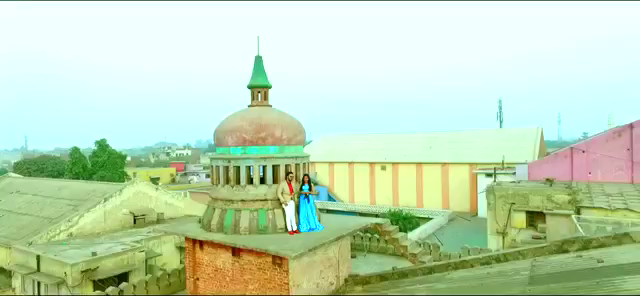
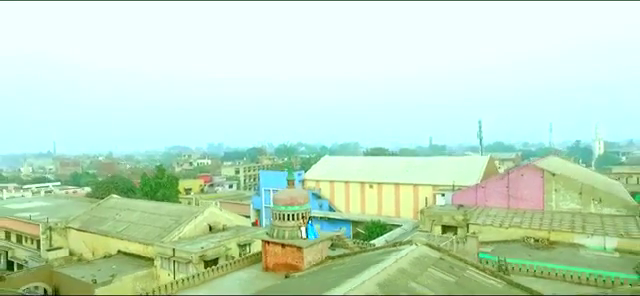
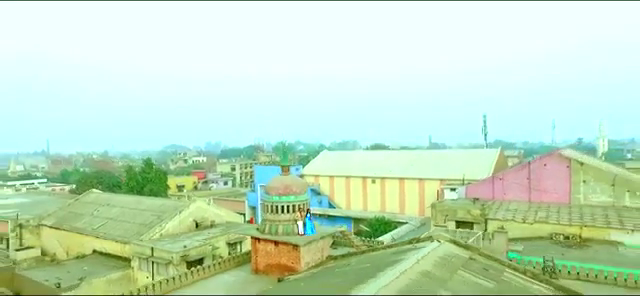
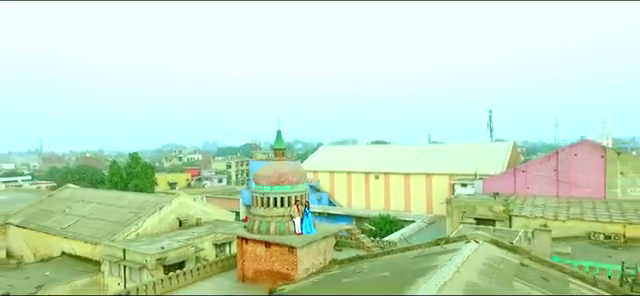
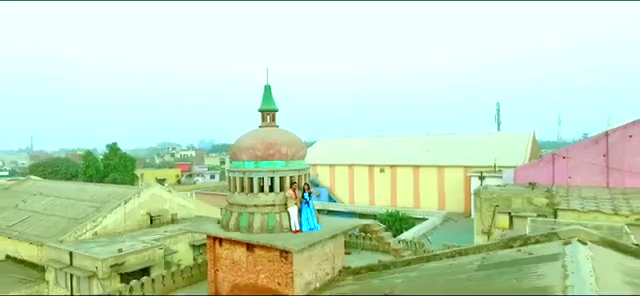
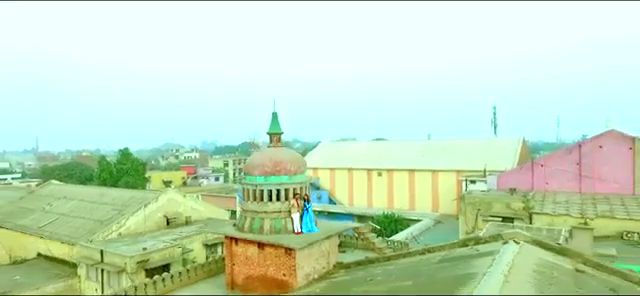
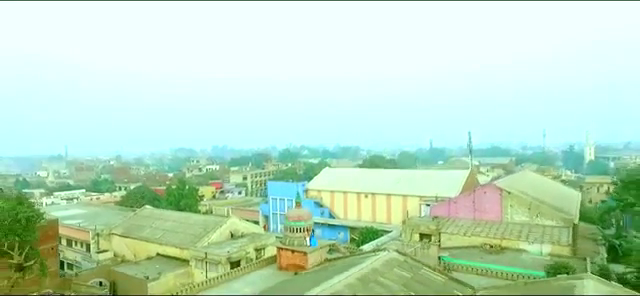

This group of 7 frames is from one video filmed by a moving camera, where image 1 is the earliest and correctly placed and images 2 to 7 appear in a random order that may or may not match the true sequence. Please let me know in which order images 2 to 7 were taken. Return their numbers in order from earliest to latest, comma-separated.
5, 6, 4, 3, 2, 7
